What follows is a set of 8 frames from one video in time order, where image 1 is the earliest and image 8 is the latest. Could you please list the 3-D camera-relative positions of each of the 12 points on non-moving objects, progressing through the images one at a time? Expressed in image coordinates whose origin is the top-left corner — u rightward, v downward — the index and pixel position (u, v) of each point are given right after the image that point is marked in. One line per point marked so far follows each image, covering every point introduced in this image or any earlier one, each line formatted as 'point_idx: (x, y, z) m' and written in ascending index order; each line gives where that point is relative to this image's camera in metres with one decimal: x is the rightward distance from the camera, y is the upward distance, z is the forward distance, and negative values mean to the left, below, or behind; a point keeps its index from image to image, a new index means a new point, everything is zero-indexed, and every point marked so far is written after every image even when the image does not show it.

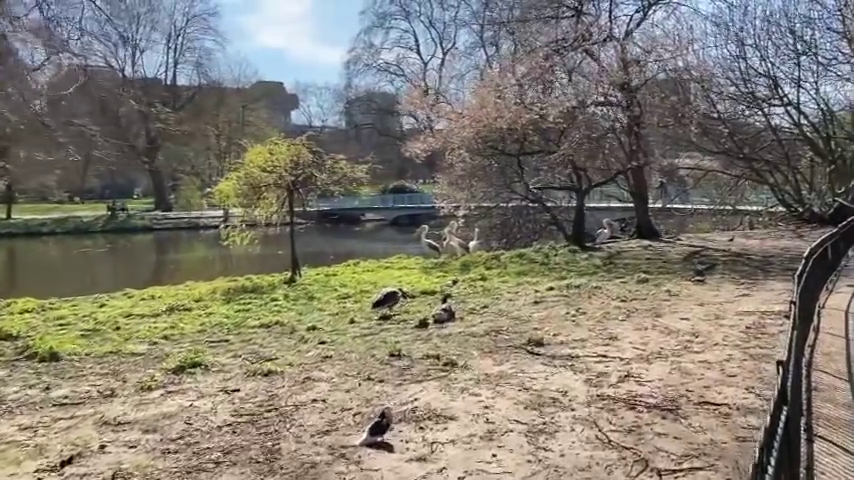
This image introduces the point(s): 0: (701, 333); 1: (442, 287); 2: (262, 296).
0: (+2.4, -0.8, +6.4) m
1: (+0.3, -0.7, +10.5) m
2: (-2.4, -0.8, +10.5) m
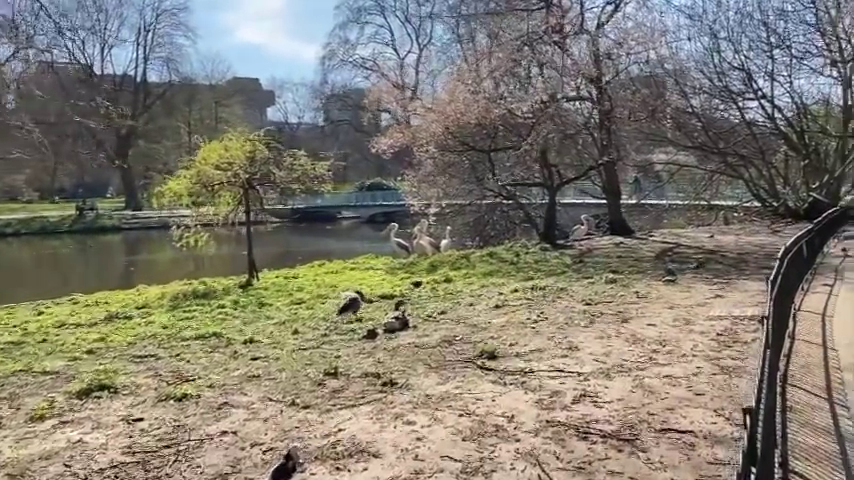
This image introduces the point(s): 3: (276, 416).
0: (+1.9, -0.8, +5.9) m
1: (-0.3, -0.7, +10.0) m
2: (-2.9, -0.8, +9.9) m
3: (-0.8, -1.0, +4.1) m
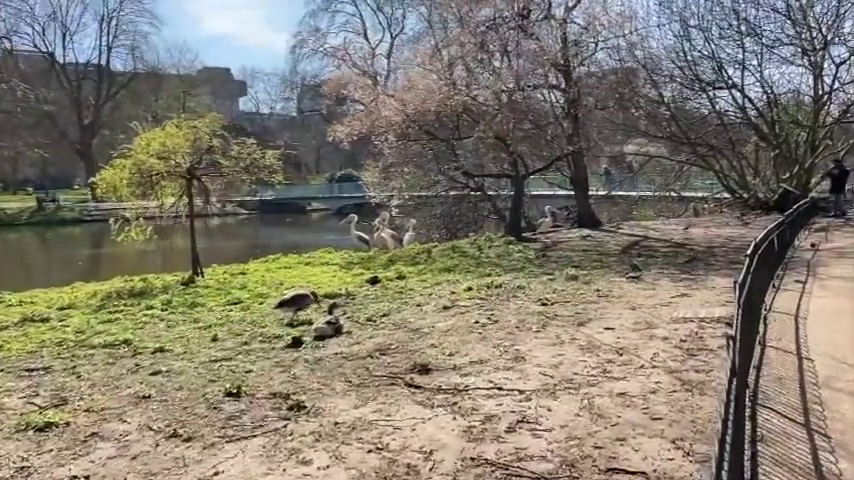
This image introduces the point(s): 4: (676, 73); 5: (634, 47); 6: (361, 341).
0: (+1.4, -0.8, +5.2) m
1: (-0.9, -0.6, +9.3) m
2: (-3.6, -0.8, +9.1) m
3: (-1.3, -1.0, +3.4) m
4: (+5.7, +3.8, +16.9) m
5: (+4.6, +4.4, +16.5) m
6: (-0.5, -0.8, +5.7) m
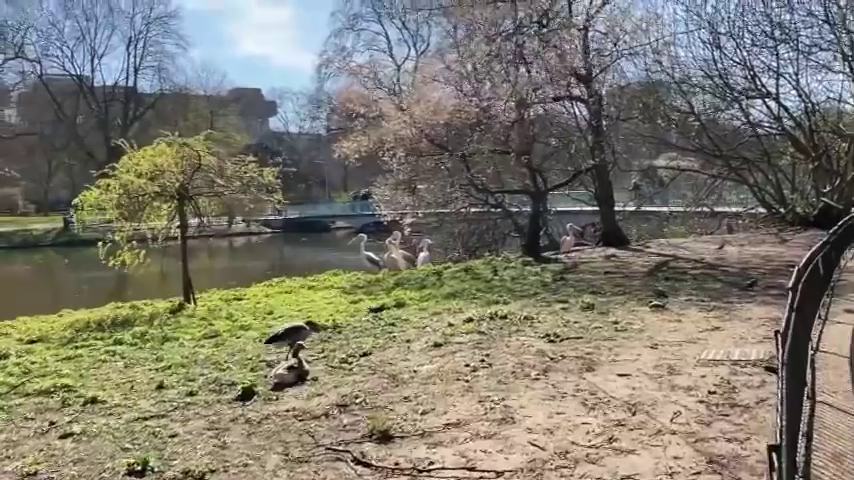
0: (+1.2, -1.0, +4.3) m
1: (-0.9, -0.9, +8.4) m
2: (-3.6, -1.1, +8.4) m
3: (-1.5, -1.1, +2.5) m
4: (+6.0, +3.4, +15.9) m
5: (+4.8, +3.9, +15.5) m
6: (-0.7, -1.0, +4.8) m
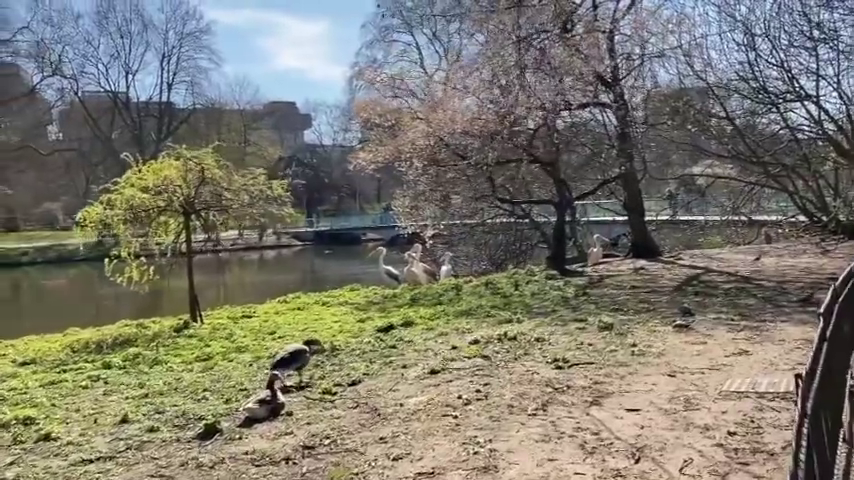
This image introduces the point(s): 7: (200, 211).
0: (+1.1, -1.1, +3.7) m
1: (-0.8, -1.1, +8.0) m
2: (-3.5, -1.3, +8.0) m
3: (-1.7, -1.2, +2.1) m
4: (+6.3, +3.2, +15.1) m
5: (+5.2, +3.7, +14.9) m
6: (-0.8, -1.1, +4.3) m
7: (-3.5, +0.4, +11.3) m
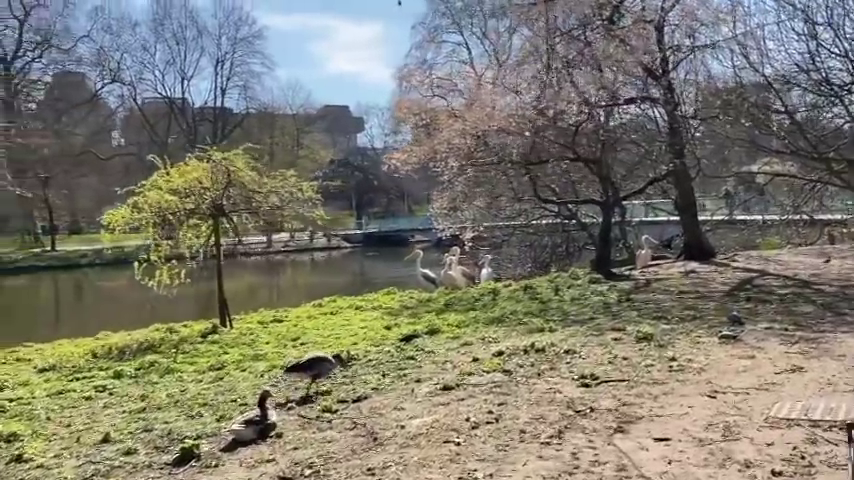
0: (+1.1, -1.1, +3.2) m
1: (-0.6, -1.1, +7.5) m
2: (-3.3, -1.3, +7.8) m
3: (-1.9, -1.3, +1.7) m
4: (+7.1, +3.2, +14.2) m
5: (+5.9, +3.7, +14.0) m
6: (-0.8, -1.1, +3.9) m
7: (-3.0, +0.4, +11.1) m
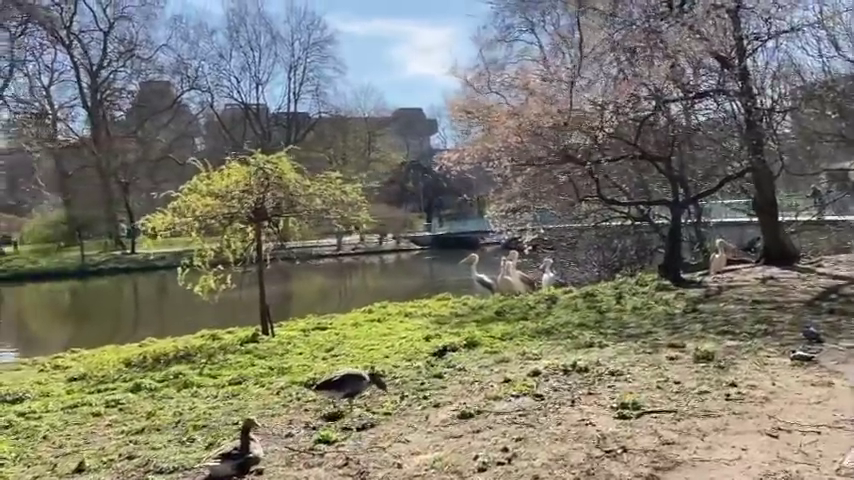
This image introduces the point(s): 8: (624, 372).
0: (+0.9, -1.1, +2.5) m
1: (-0.3, -1.2, +7.0) m
2: (-2.9, -1.4, +7.5) m
3: (-2.2, -1.3, +1.4) m
4: (+8.0, +3.1, +12.8) m
5: (+6.9, +3.6, +12.8) m
6: (-0.8, -1.2, +3.4) m
7: (-2.3, +0.3, +10.8) m
8: (+1.5, -1.0, +5.7) m
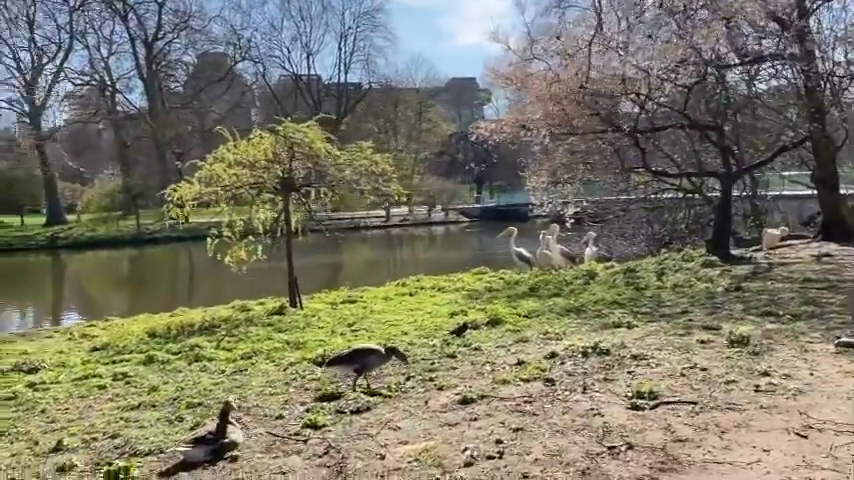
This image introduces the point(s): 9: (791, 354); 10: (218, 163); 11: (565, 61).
0: (+0.8, -1.1, +2.1) m
1: (-0.1, -0.9, +6.7) m
2: (-2.7, -1.1, +7.4) m
3: (-2.4, -1.3, +1.3) m
4: (+8.6, +3.5, +11.8) m
5: (+7.5, +4.0, +11.8) m
6: (-0.9, -1.1, +3.2) m
7: (-1.8, +0.7, +10.6) m
8: (+1.6, -0.8, +5.3) m
9: (+2.6, -0.8, +5.2) m
10: (-2.9, +1.1, +10.3) m
11: (+2.9, +3.4, +14.4) m
